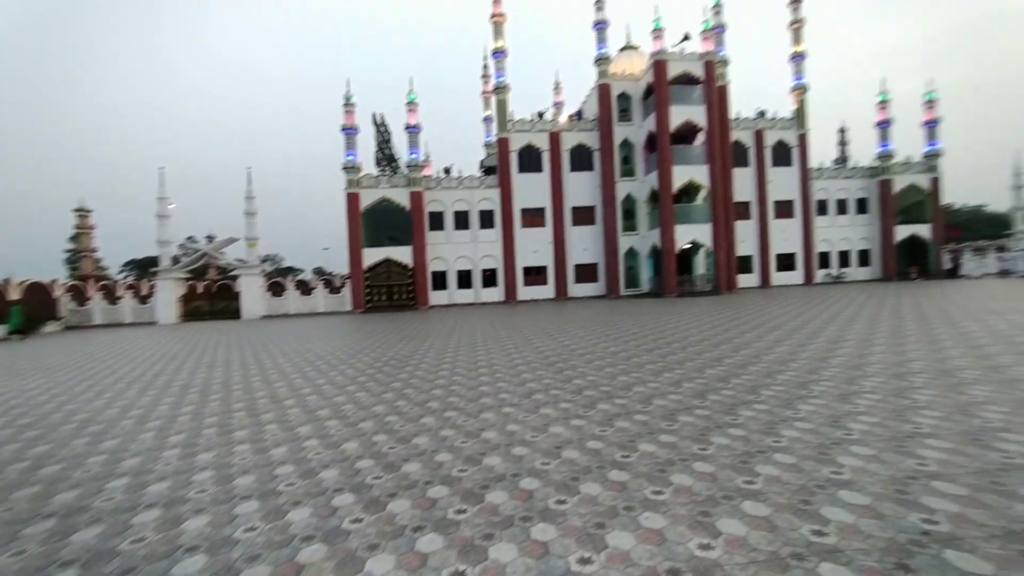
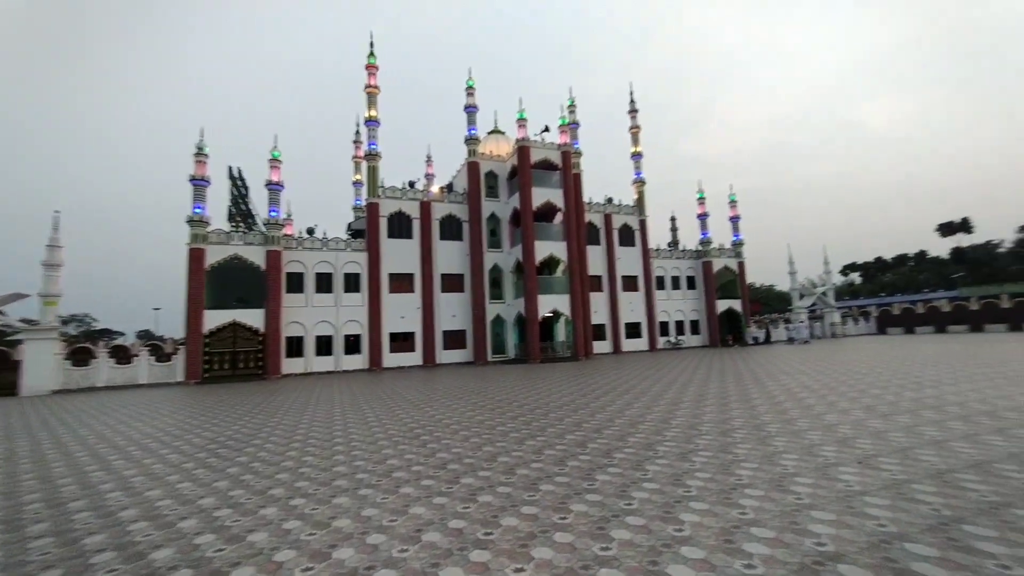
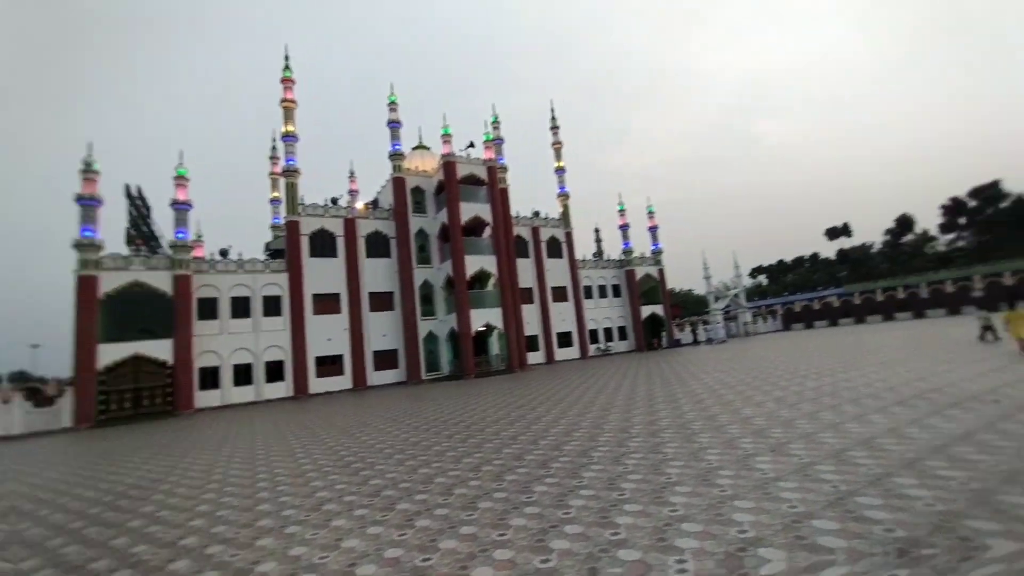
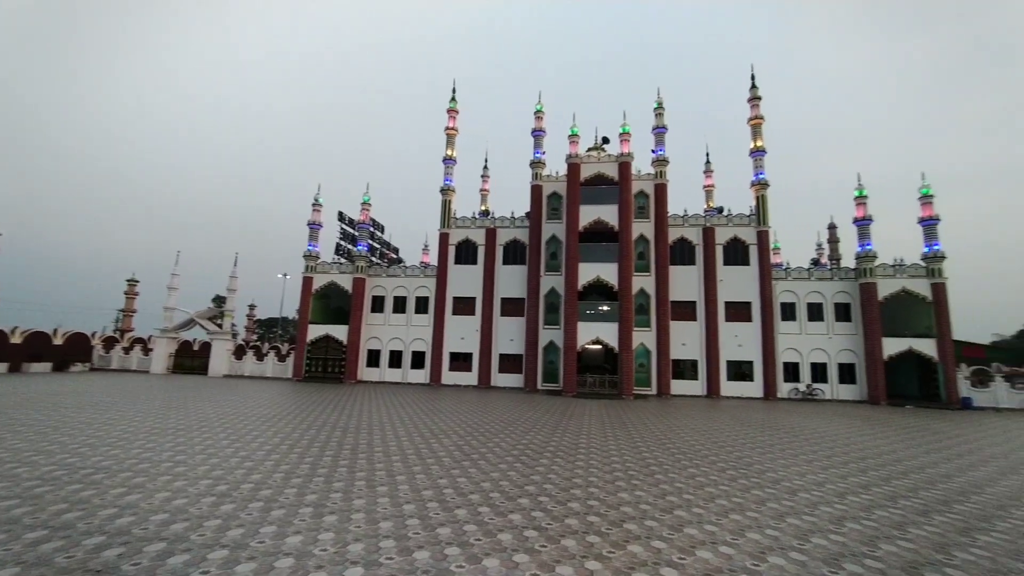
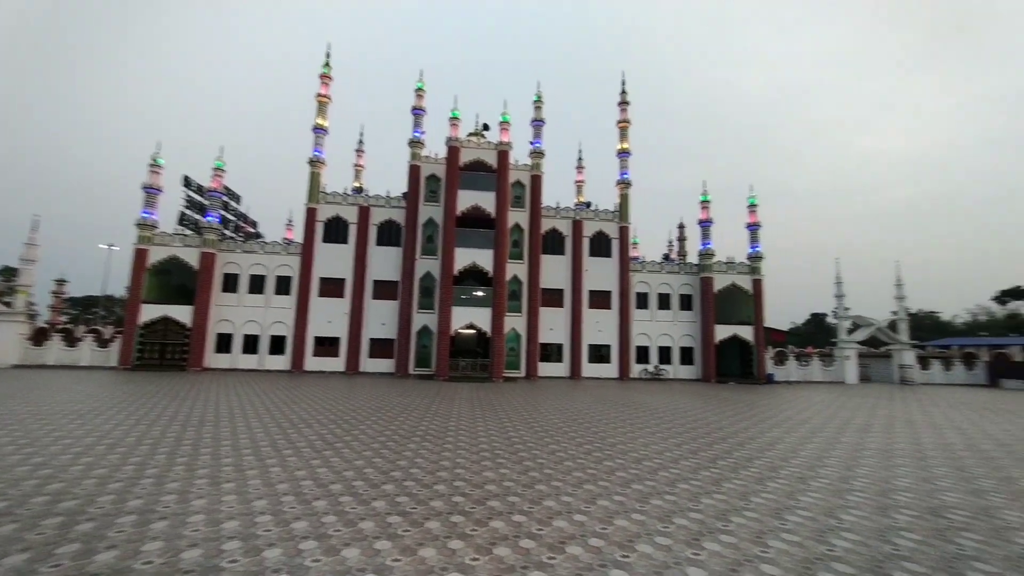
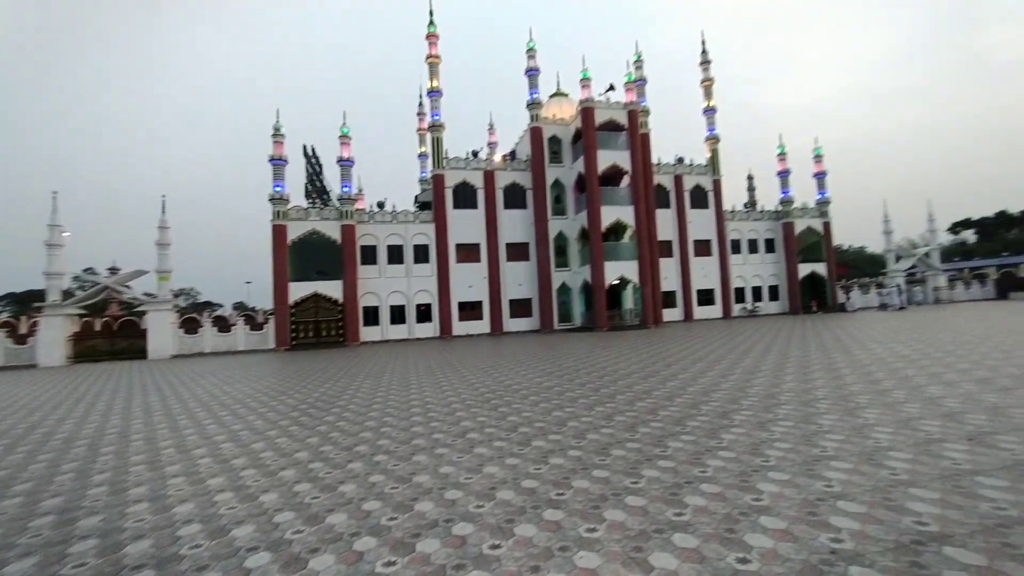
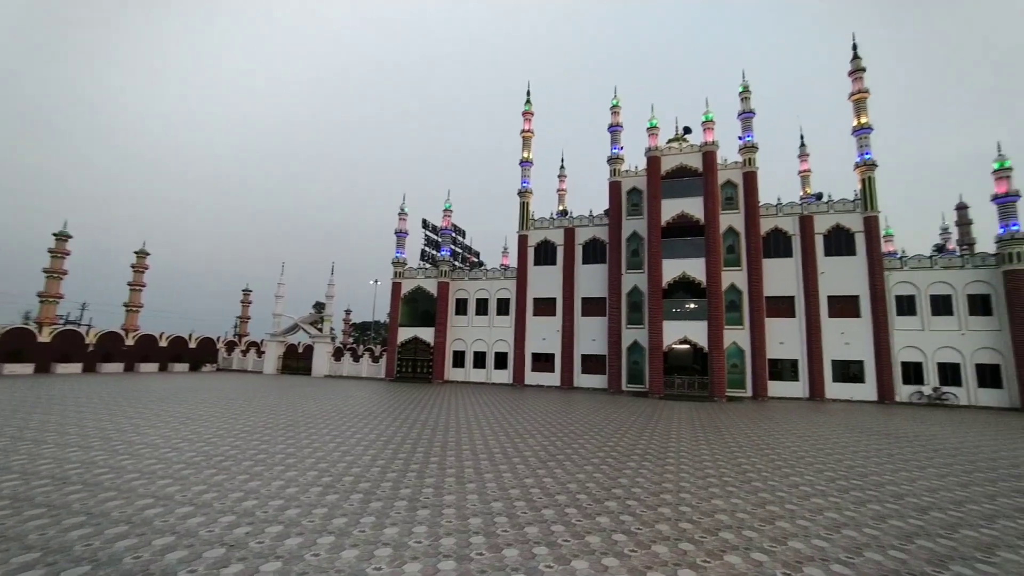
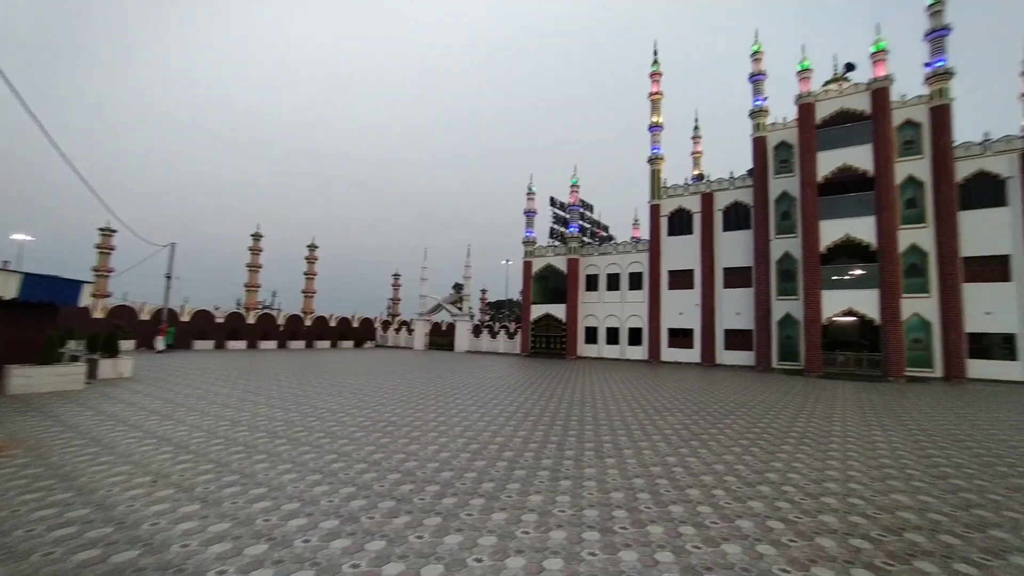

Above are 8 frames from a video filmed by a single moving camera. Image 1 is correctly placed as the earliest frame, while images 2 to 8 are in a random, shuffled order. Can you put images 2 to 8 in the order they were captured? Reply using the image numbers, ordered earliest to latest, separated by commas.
6, 2, 3, 8, 7, 4, 5
